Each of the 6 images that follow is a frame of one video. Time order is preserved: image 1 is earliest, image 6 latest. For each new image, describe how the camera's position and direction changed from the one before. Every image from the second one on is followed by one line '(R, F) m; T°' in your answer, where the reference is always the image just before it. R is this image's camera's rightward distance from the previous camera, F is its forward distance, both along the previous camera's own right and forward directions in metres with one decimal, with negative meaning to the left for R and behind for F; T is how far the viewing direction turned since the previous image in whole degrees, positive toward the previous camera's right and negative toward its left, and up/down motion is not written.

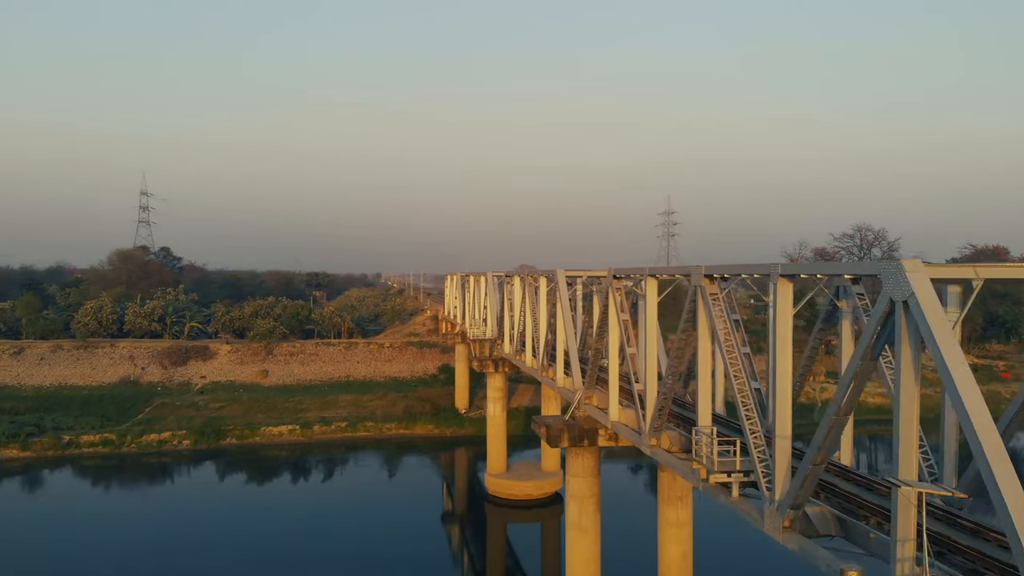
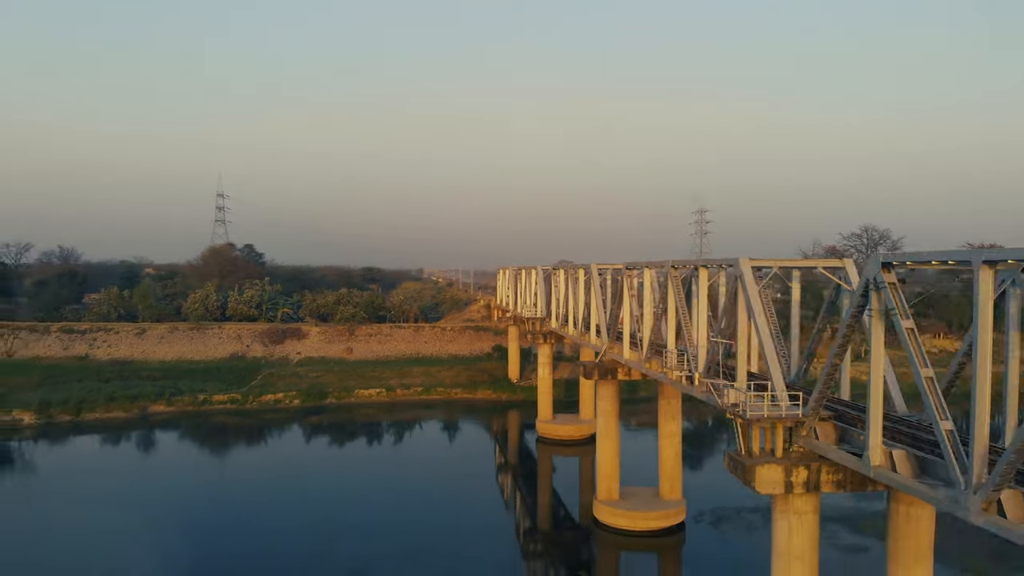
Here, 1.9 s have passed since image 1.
(-0.3, -7.3) m; -3°
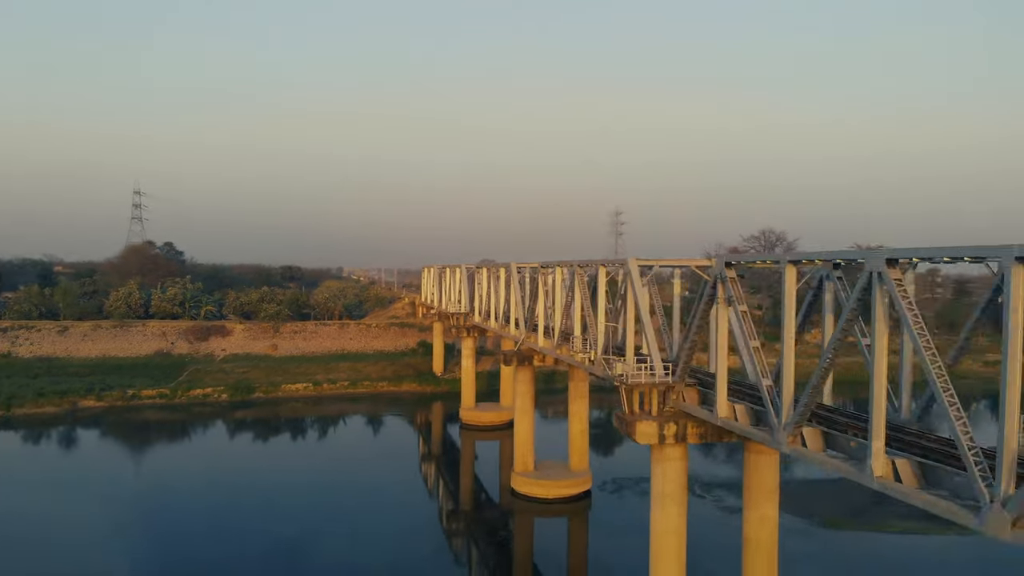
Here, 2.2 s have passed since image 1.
(-0.1, -2.3) m; +6°
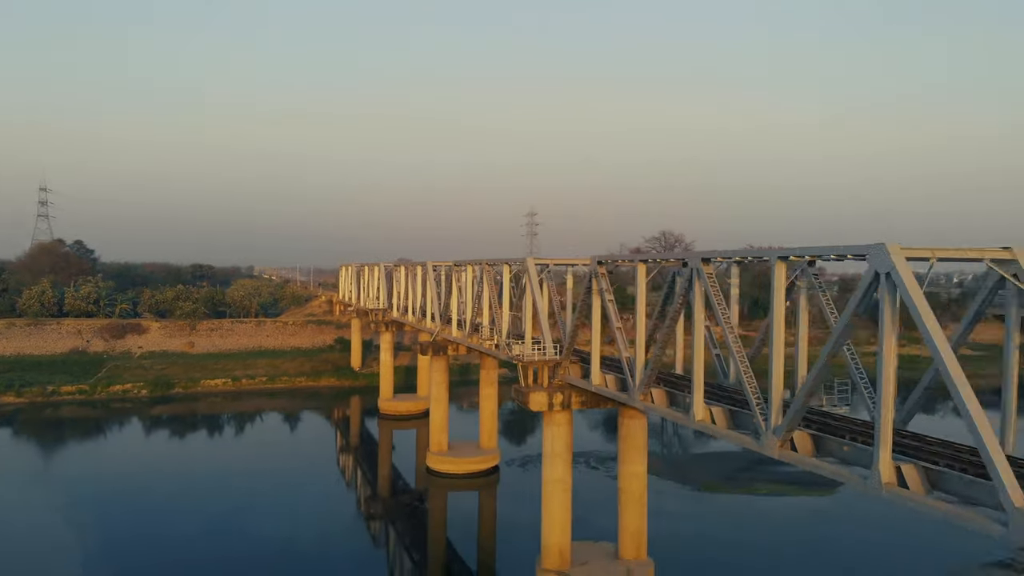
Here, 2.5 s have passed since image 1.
(+0.1, -2.5) m; +7°
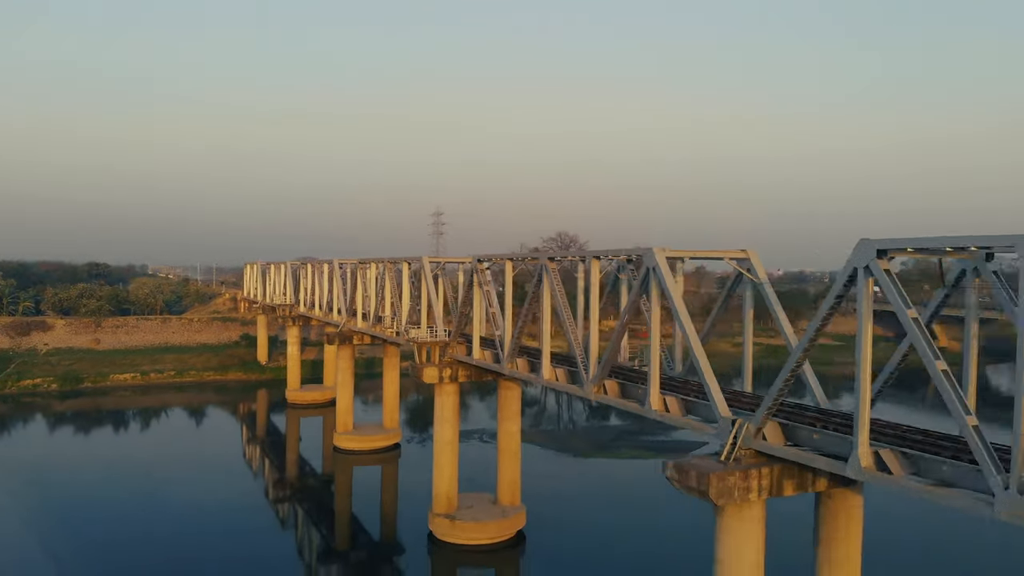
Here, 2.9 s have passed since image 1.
(+0.4, -3.5) m; +8°
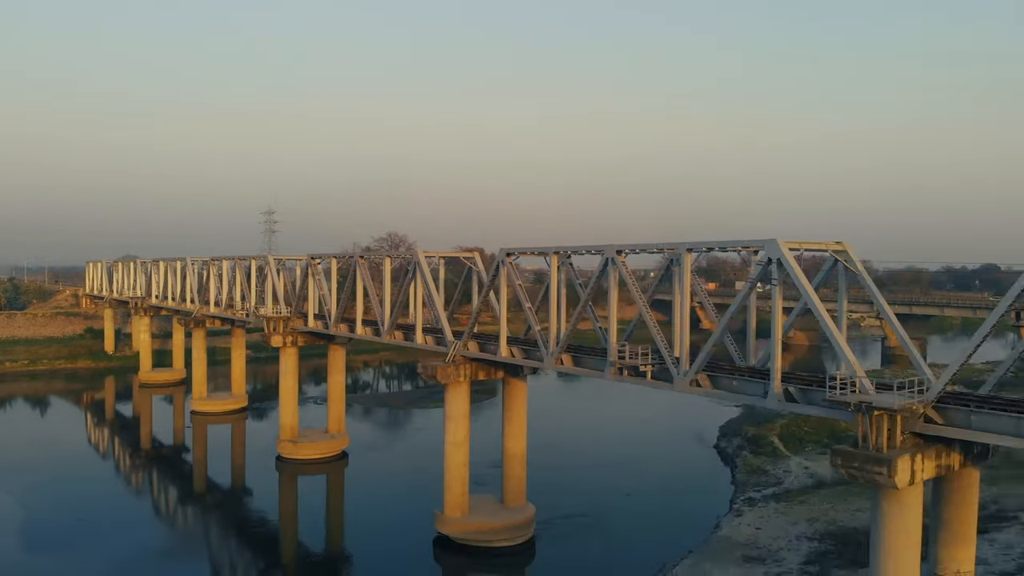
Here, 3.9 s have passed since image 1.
(+0.4, -10.0) m; +13°
